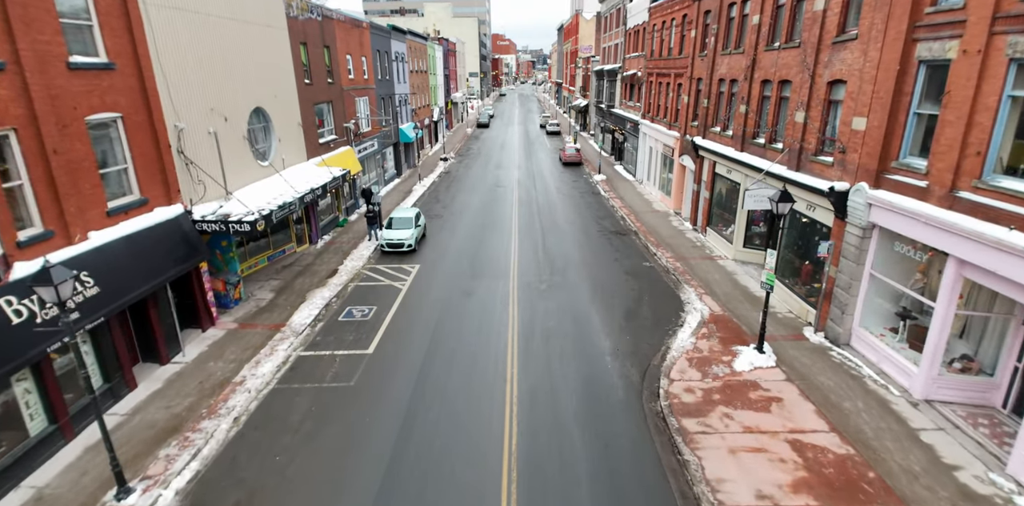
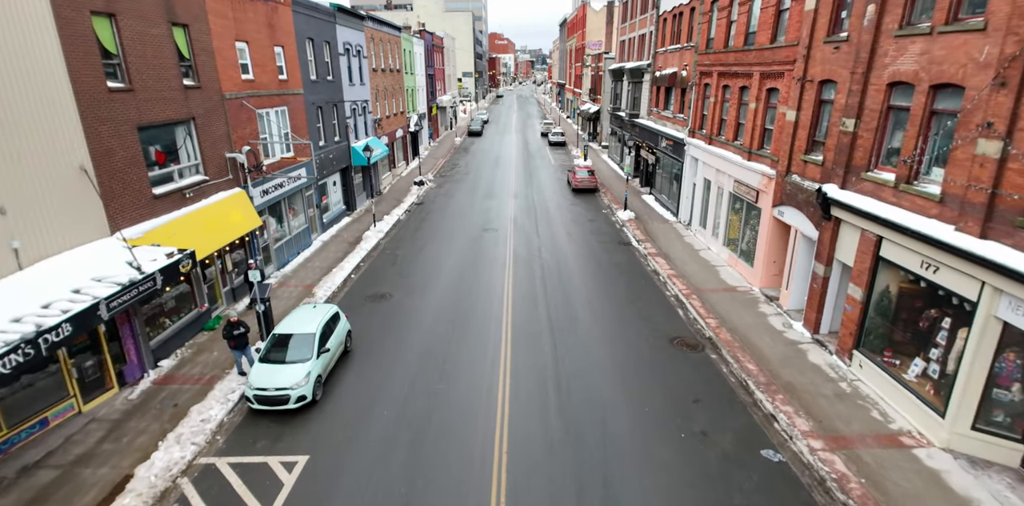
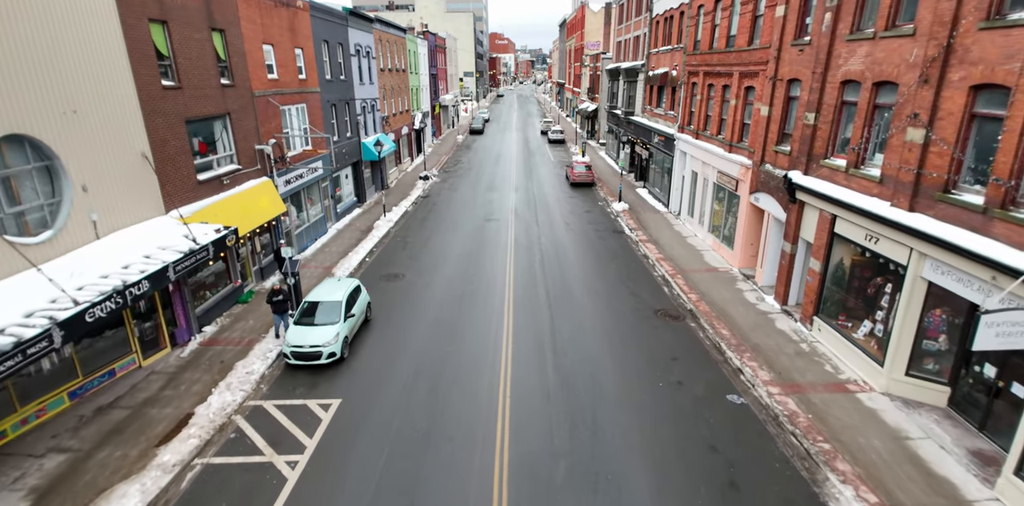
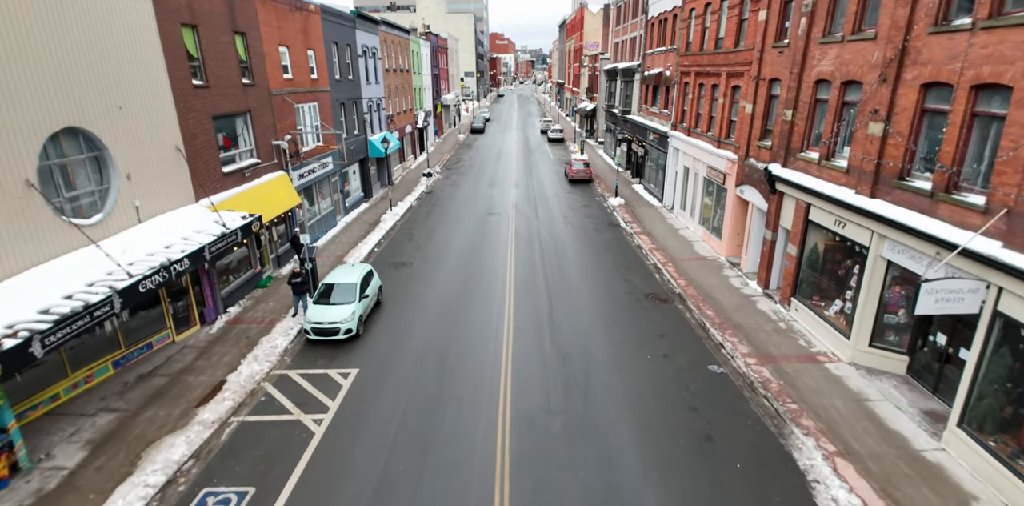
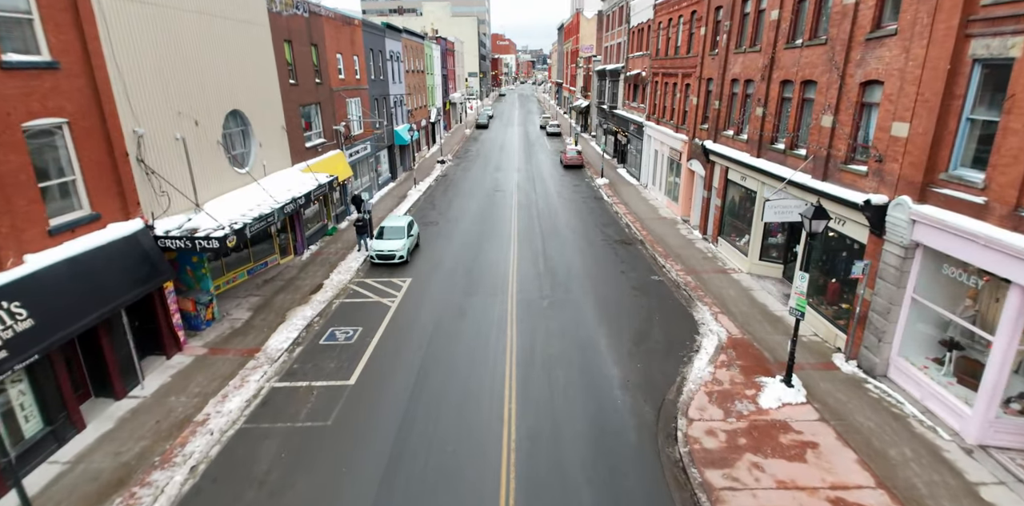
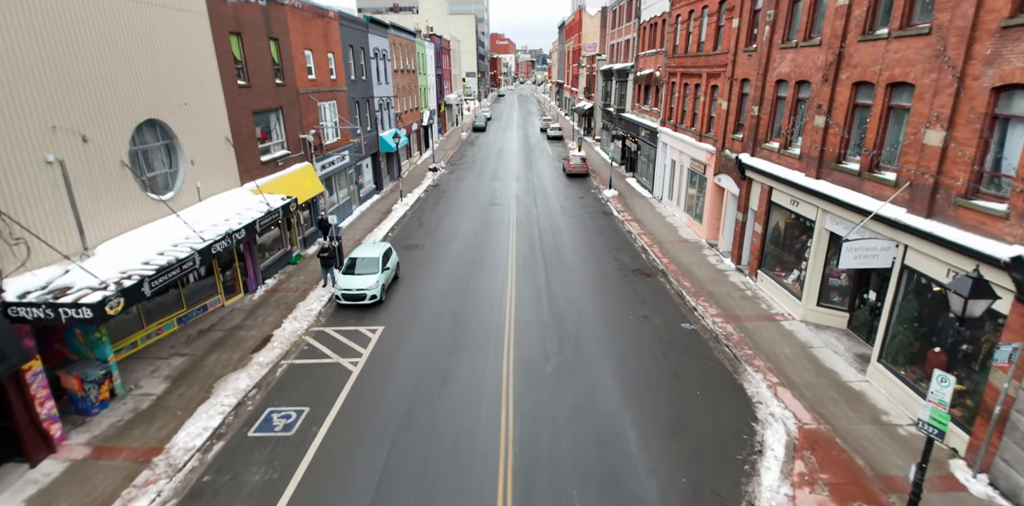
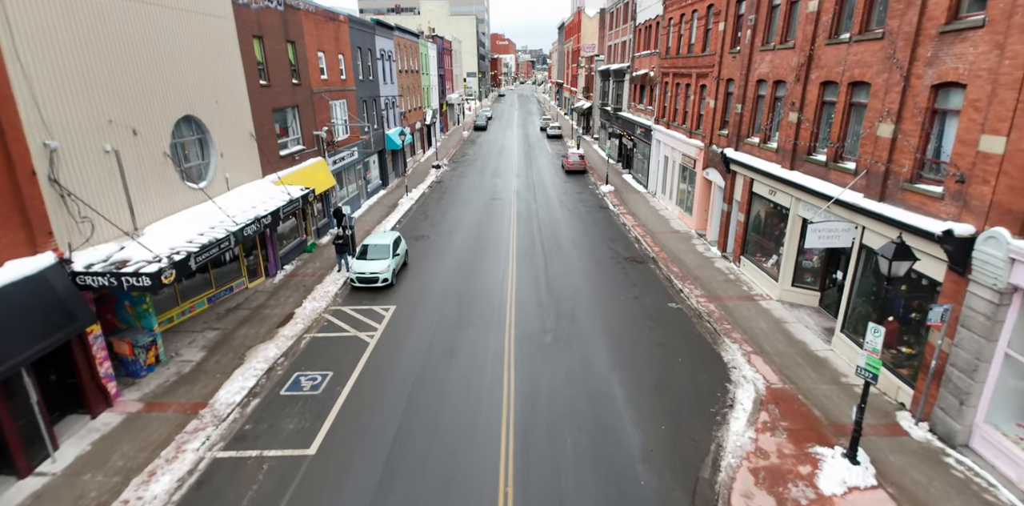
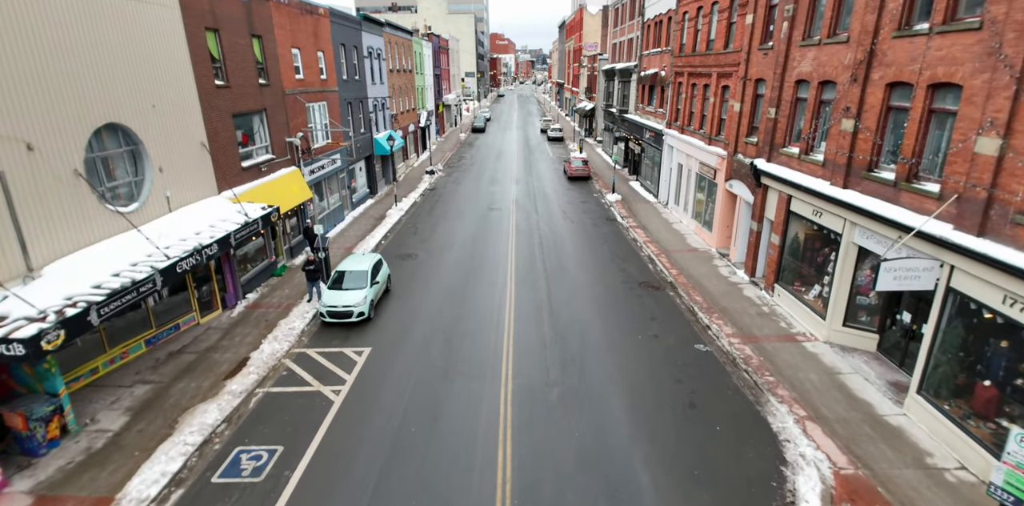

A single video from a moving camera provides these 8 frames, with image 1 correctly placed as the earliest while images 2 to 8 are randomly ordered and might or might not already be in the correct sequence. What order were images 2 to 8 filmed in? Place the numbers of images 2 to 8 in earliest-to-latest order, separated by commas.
5, 7, 6, 8, 4, 3, 2
